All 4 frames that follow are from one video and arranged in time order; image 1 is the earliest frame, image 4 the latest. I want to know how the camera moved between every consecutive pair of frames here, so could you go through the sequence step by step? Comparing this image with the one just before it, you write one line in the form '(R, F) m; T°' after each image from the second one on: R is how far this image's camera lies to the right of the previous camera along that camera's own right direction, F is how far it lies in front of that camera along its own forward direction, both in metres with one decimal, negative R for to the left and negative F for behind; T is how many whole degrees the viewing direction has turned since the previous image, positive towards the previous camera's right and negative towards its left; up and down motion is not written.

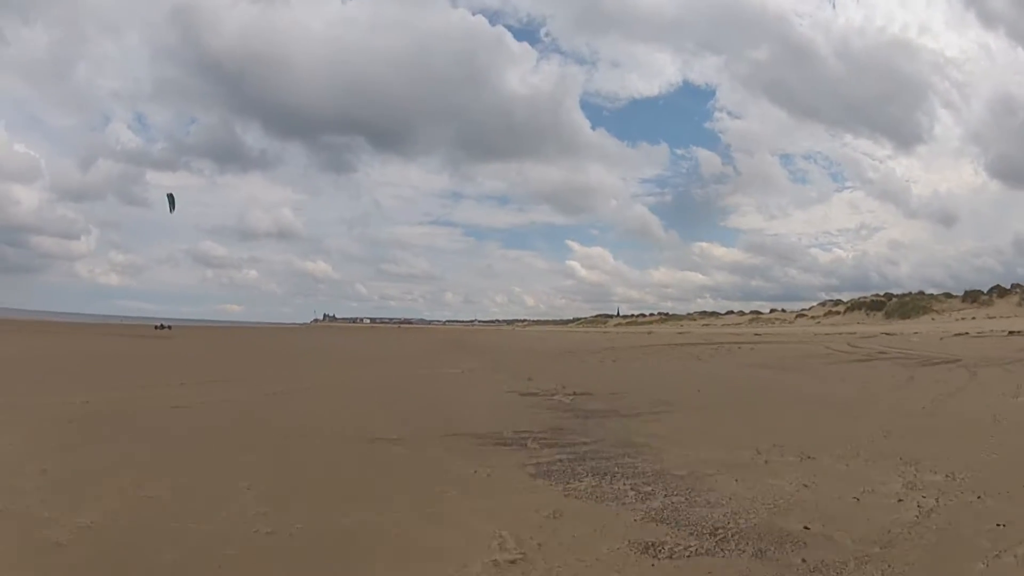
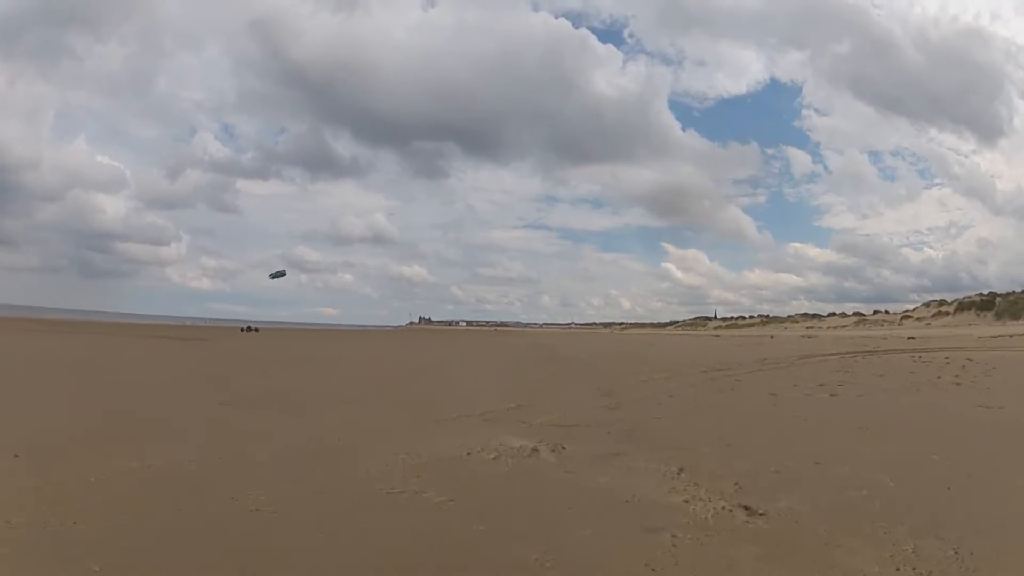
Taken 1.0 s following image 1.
(-0.2, +3.3) m; -8°
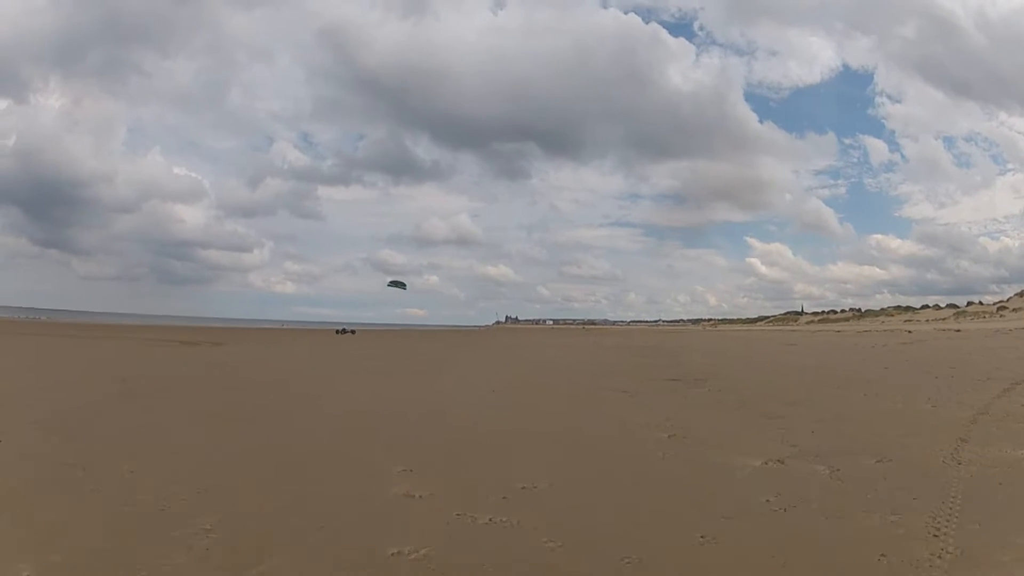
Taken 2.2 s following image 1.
(-0.2, +2.6) m; -7°
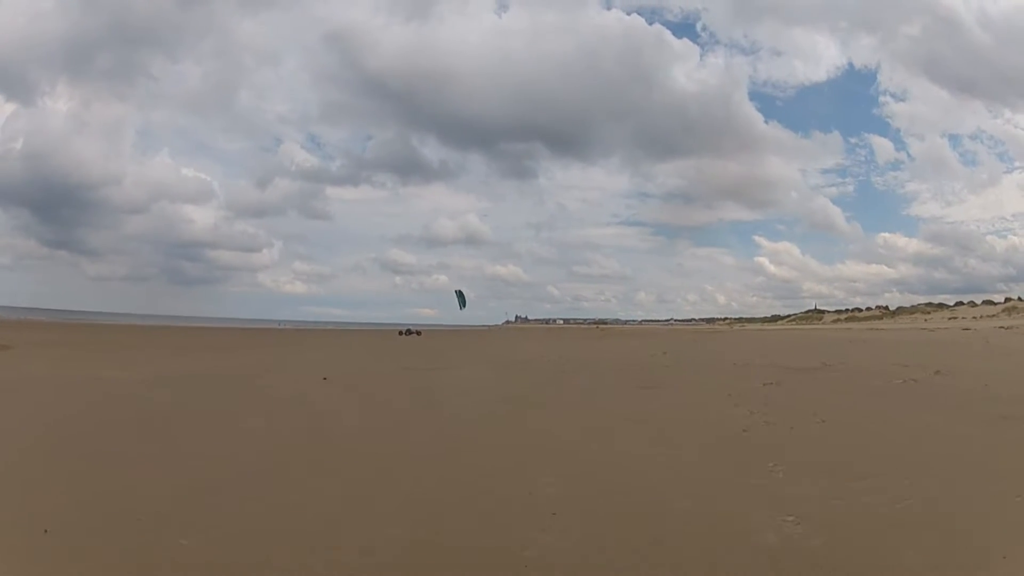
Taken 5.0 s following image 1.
(-0.3, +0.6) m; -1°
